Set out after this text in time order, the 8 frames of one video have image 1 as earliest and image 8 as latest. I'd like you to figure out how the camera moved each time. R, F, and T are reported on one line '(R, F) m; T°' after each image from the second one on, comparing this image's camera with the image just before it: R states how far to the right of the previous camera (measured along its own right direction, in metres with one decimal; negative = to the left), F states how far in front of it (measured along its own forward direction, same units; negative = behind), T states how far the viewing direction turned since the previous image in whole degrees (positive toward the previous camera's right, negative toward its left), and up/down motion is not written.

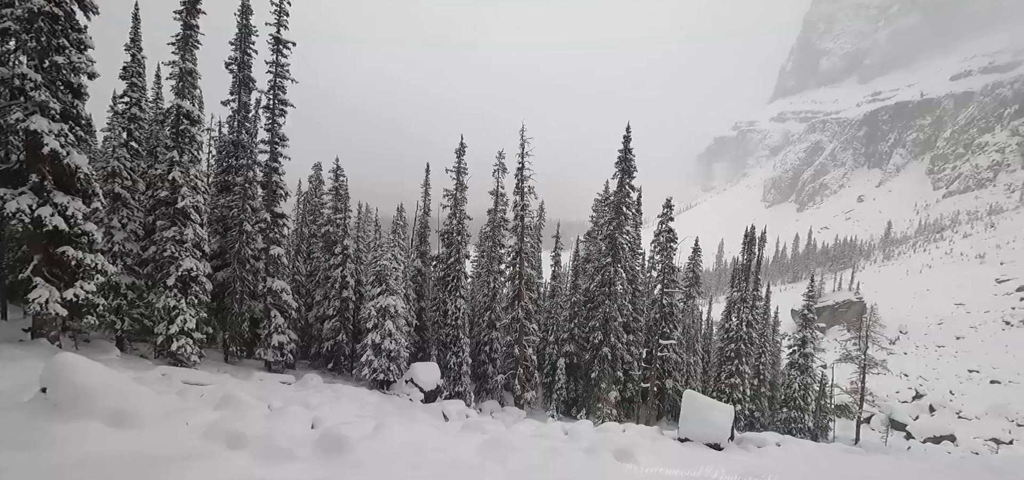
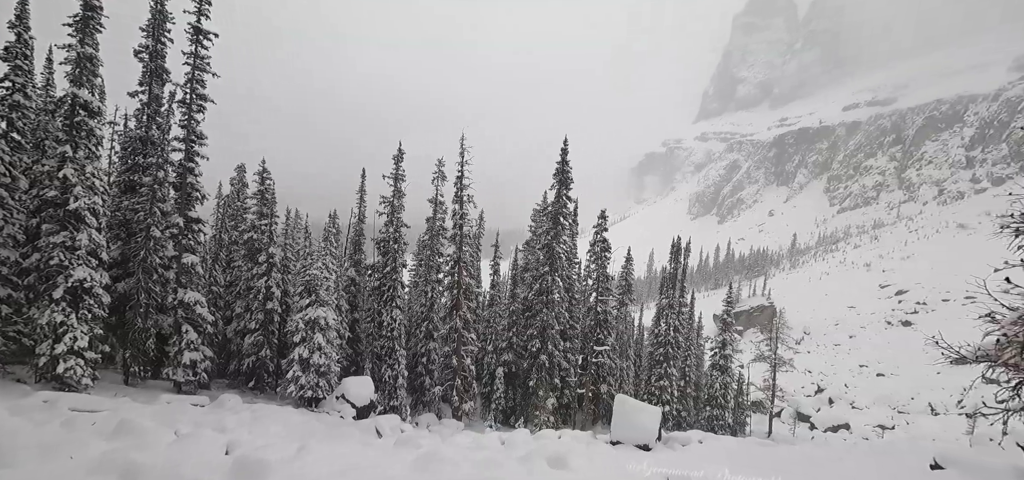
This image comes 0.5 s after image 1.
(0.0, +0.3) m; +7°
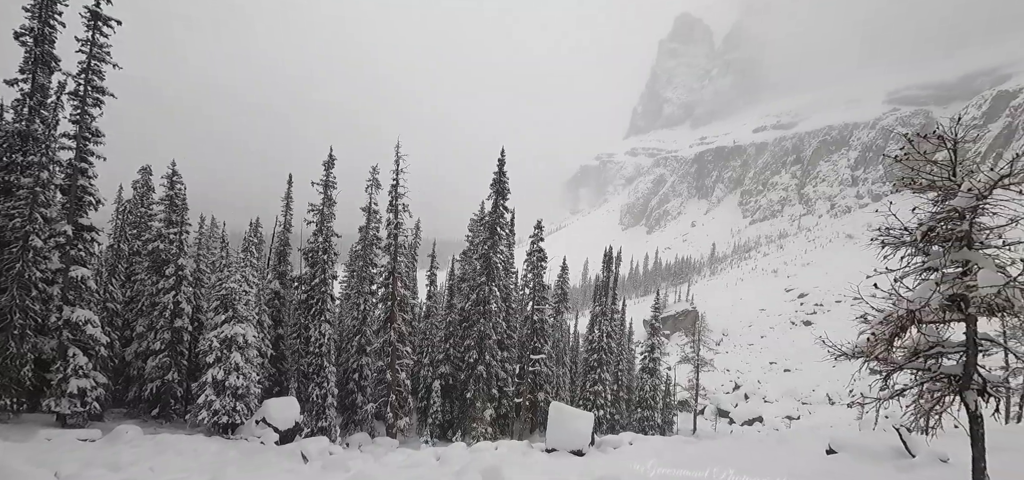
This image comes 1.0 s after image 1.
(0.0, +0.4) m; +7°
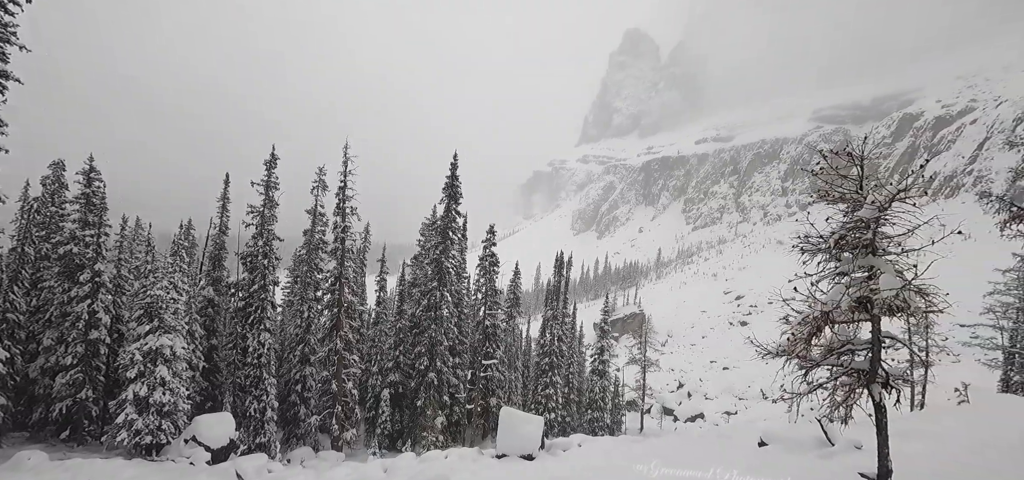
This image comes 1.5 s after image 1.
(0.0, +0.3) m; +5°
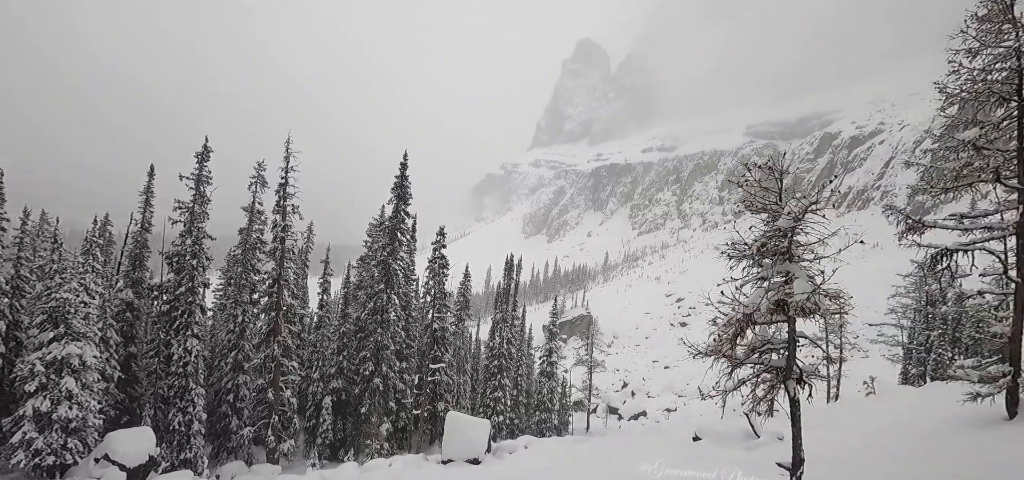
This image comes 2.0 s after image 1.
(0.0, +0.4) m; +5°
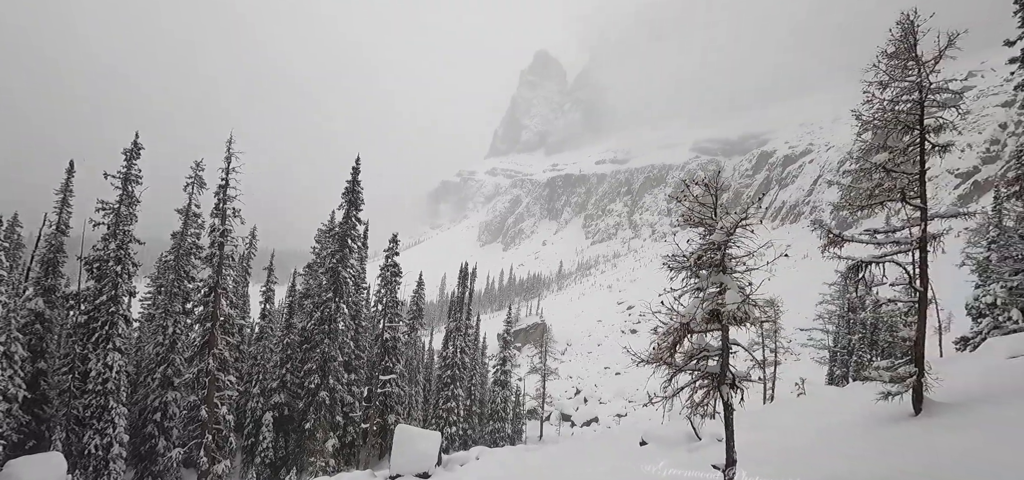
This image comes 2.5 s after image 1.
(0.0, +0.4) m; +5°
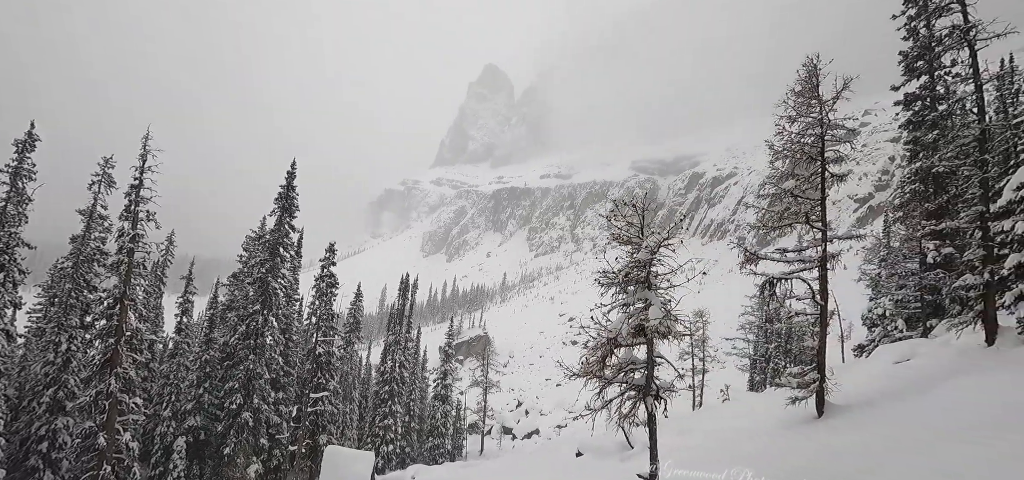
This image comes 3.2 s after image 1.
(0.0, +0.5) m; +6°
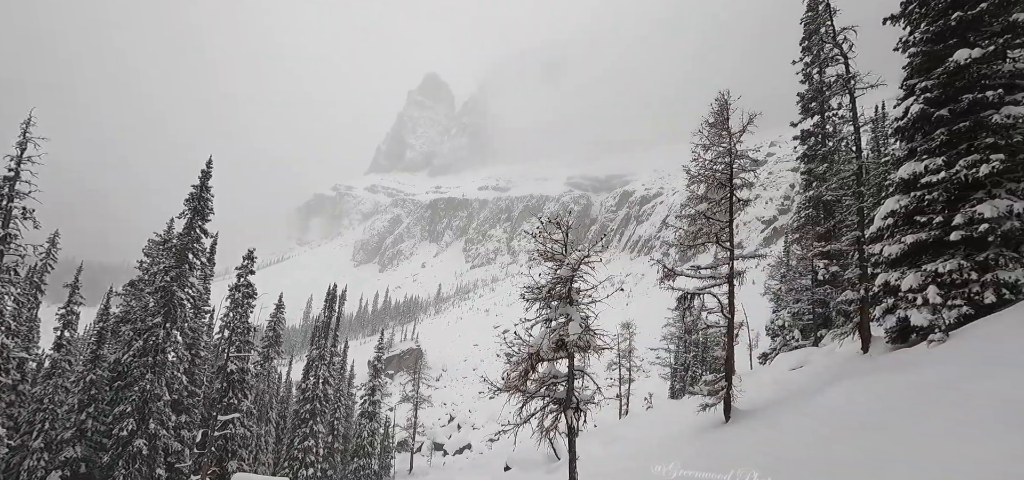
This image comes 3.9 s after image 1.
(0.0, +0.6) m; +7°
